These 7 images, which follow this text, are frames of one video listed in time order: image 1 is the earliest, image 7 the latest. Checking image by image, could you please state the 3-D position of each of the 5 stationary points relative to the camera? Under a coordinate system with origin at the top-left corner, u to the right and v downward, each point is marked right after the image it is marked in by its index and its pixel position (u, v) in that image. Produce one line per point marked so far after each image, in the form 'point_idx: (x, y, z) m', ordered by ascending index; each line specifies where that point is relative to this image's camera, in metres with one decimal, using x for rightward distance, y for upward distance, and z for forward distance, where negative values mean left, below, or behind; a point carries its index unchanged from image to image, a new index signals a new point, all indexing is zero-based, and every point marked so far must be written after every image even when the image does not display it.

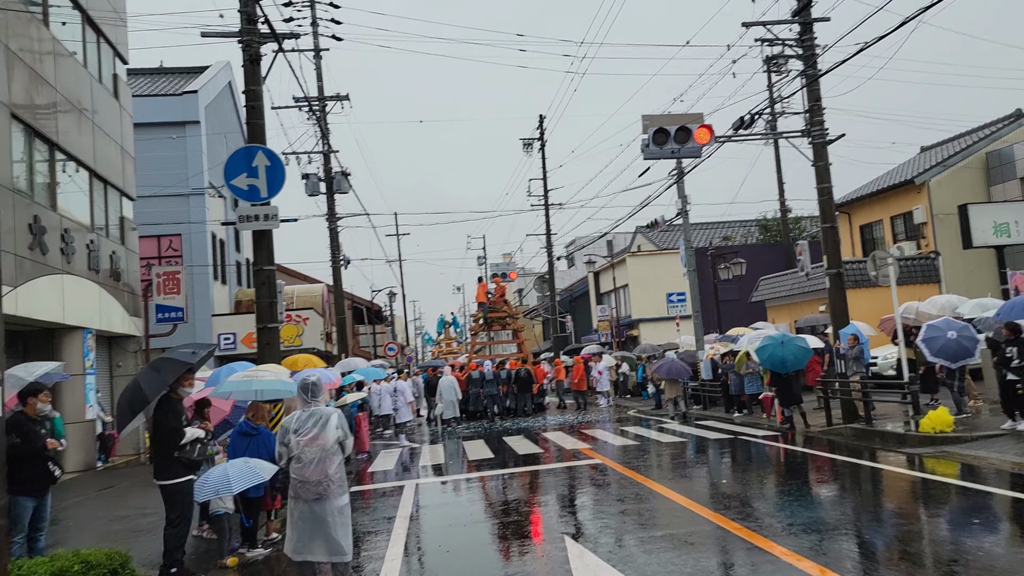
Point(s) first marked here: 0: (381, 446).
0: (-3.2, -3.9, +19.7) m
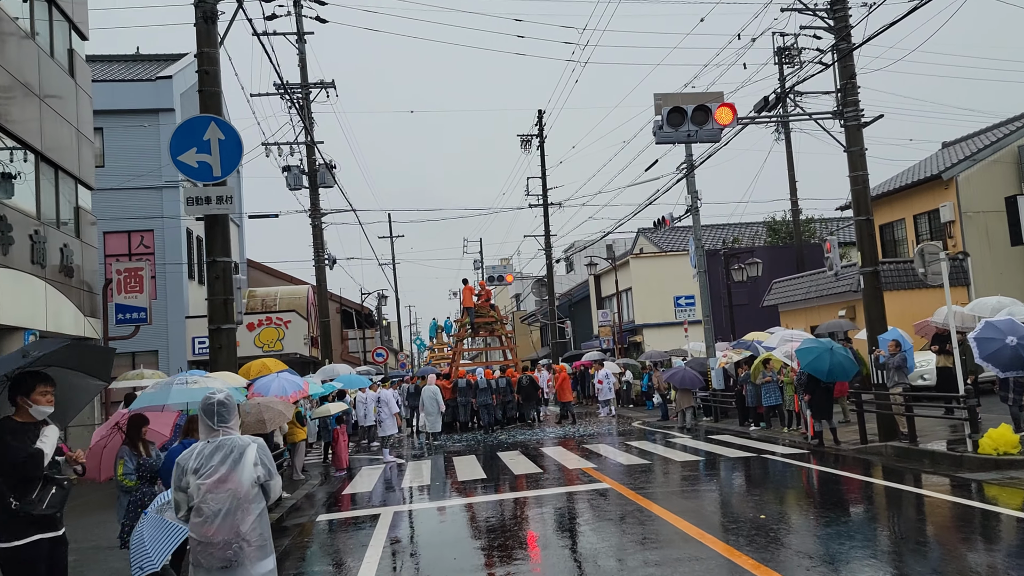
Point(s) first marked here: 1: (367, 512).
0: (-3.3, -3.9, +17.9) m
1: (-2.2, -3.4, +12.2) m
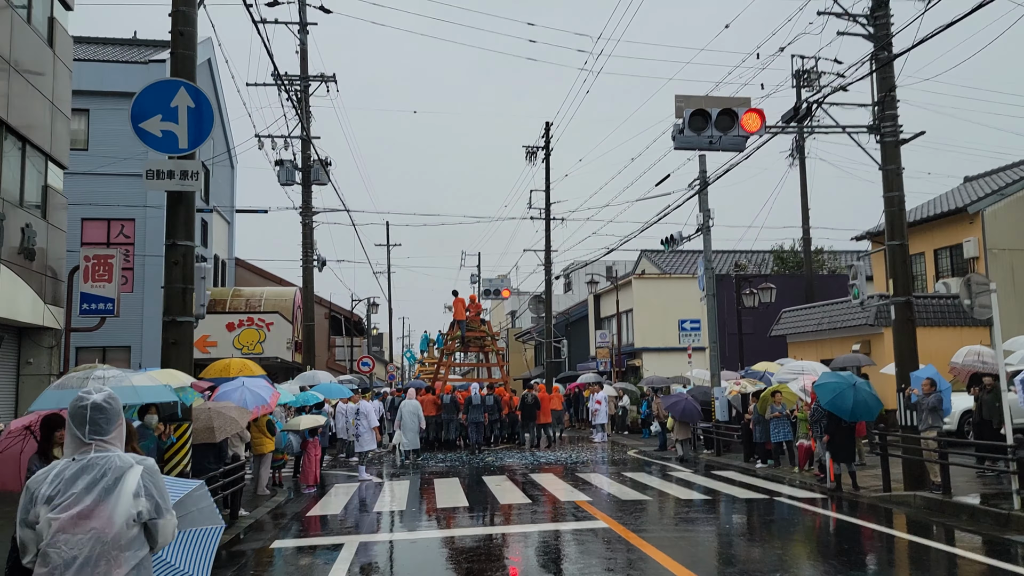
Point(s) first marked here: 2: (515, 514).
0: (-3.6, -4.0, +16.6) m
1: (-2.5, -3.4, +10.9) m
2: (+0.1, -3.6, +12.6) m
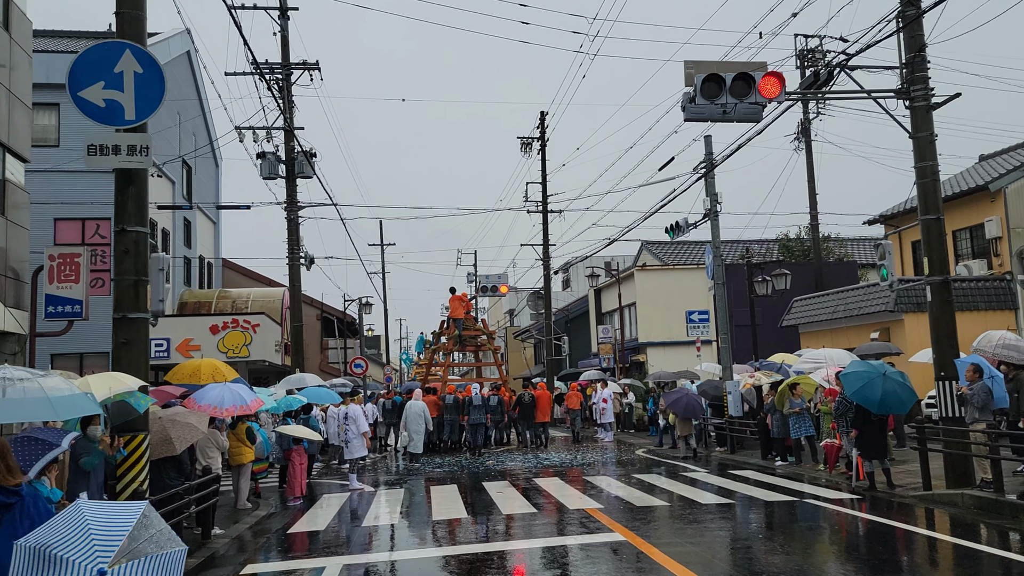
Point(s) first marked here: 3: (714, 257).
0: (-3.6, -3.9, +15.5) m
1: (-2.4, -3.3, +9.7) m
2: (+0.1, -3.4, +11.5) m
3: (+4.9, +0.8, +19.2) m
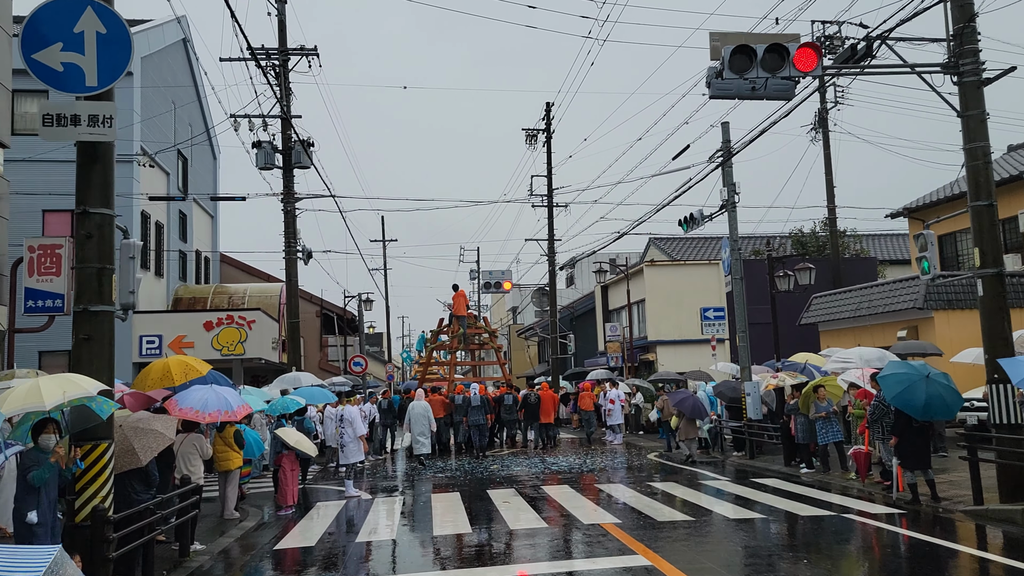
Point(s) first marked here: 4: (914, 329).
0: (-3.4, -3.8, +14.5) m
1: (-2.3, -3.2, +8.8) m
2: (+0.2, -3.3, +10.5) m
3: (+5.0, +0.9, +18.2) m
4: (+9.2, -0.9, +18.2) m
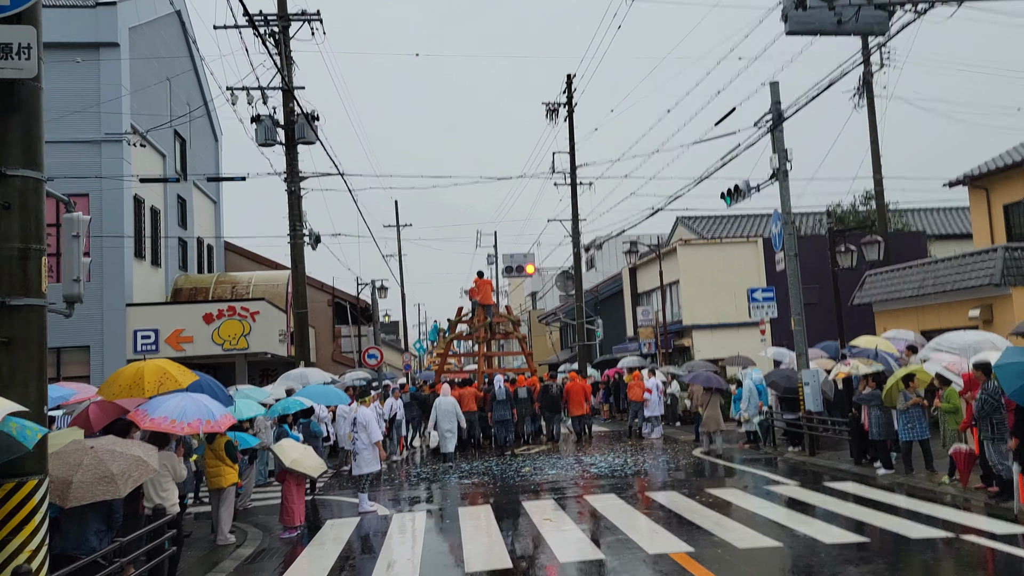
0: (-2.9, -3.5, +12.9) m
1: (-1.8, -3.1, +7.1) m
2: (+0.7, -3.1, +8.8) m
3: (+5.6, +1.3, +16.3) m
4: (+9.8, -0.4, +16.3) m
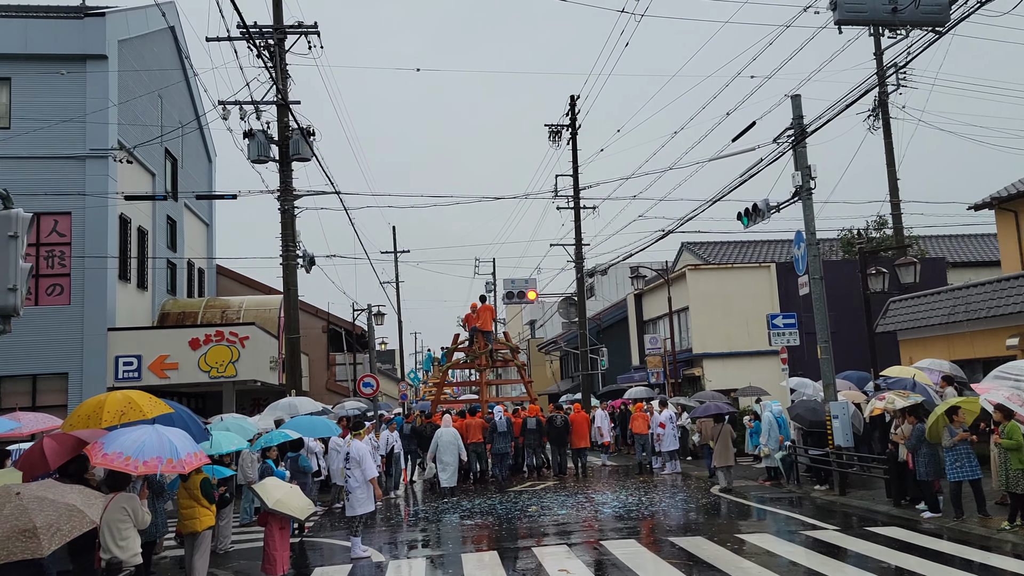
0: (-2.7, -3.9, +11.7) m
1: (-1.7, -3.2, +5.9) m
2: (+0.9, -3.3, +7.7) m
3: (+5.7, +0.8, +15.4) m
4: (+9.9, -0.9, +15.2) m
